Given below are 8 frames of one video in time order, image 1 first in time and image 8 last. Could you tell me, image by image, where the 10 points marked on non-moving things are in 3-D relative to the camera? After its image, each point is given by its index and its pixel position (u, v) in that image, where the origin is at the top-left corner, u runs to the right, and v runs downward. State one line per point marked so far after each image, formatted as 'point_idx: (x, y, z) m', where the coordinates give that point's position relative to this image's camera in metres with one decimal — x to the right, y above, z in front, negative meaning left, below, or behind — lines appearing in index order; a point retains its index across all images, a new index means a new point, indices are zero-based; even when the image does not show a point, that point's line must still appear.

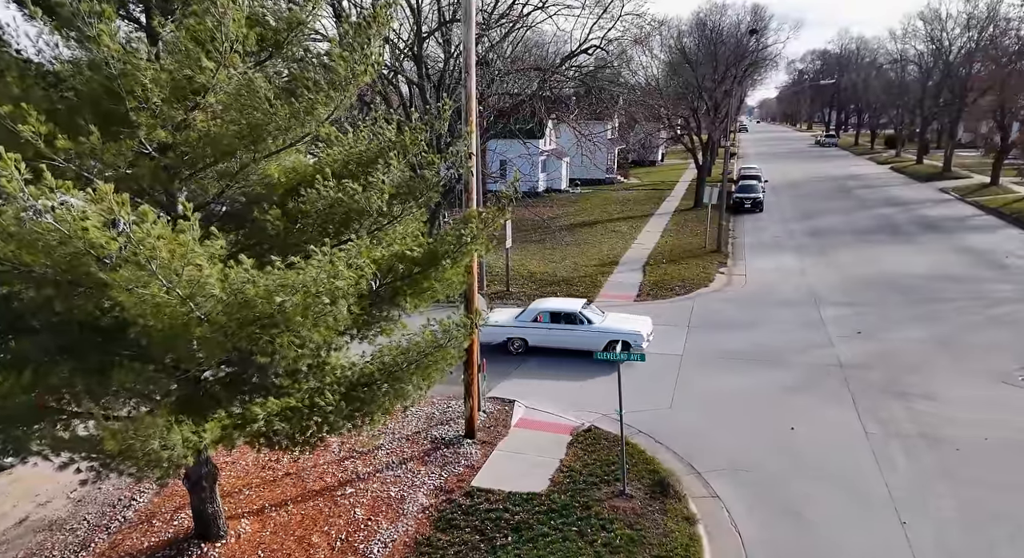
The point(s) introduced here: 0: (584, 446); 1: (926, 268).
0: (+1.0, -2.3, +9.2) m
1: (+11.0, +0.3, +17.7) m
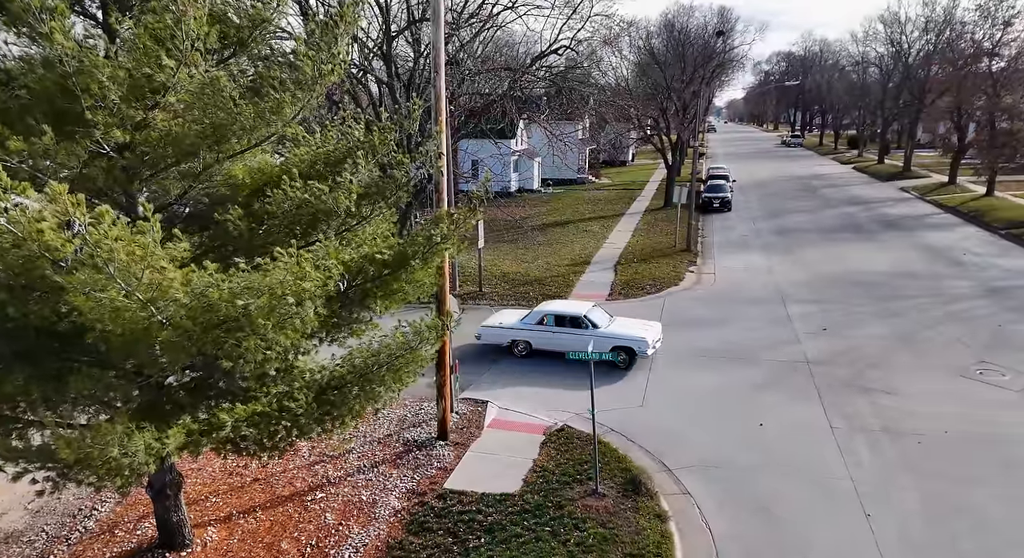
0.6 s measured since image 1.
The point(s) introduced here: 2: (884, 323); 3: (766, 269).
0: (+0.6, -2.3, +9.2) m
1: (+10.2, +0.4, +18.1) m
2: (+7.7, -0.9, +13.9) m
3: (+7.0, +0.3, +18.3) m
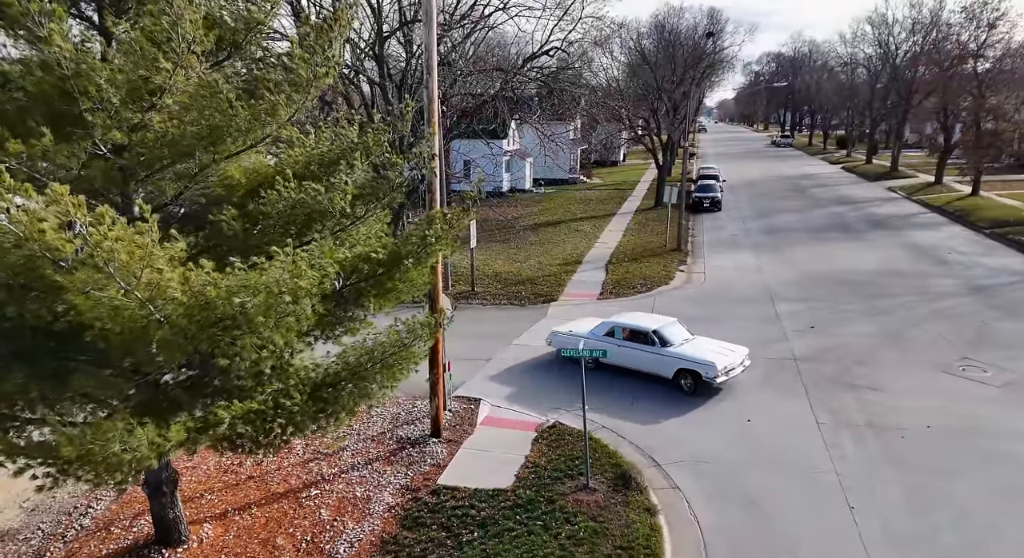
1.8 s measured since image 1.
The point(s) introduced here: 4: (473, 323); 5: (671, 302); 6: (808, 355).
0: (+0.5, -2.3, +9.4) m
1: (+10.0, +0.4, +18.4) m
2: (+7.5, -0.9, +14.1) m
3: (+6.7, +0.3, +18.5) m
4: (-0.8, -1.0, +14.8) m
5: (+3.7, -0.5, +15.7) m
6: (+5.5, -1.4, +12.4) m
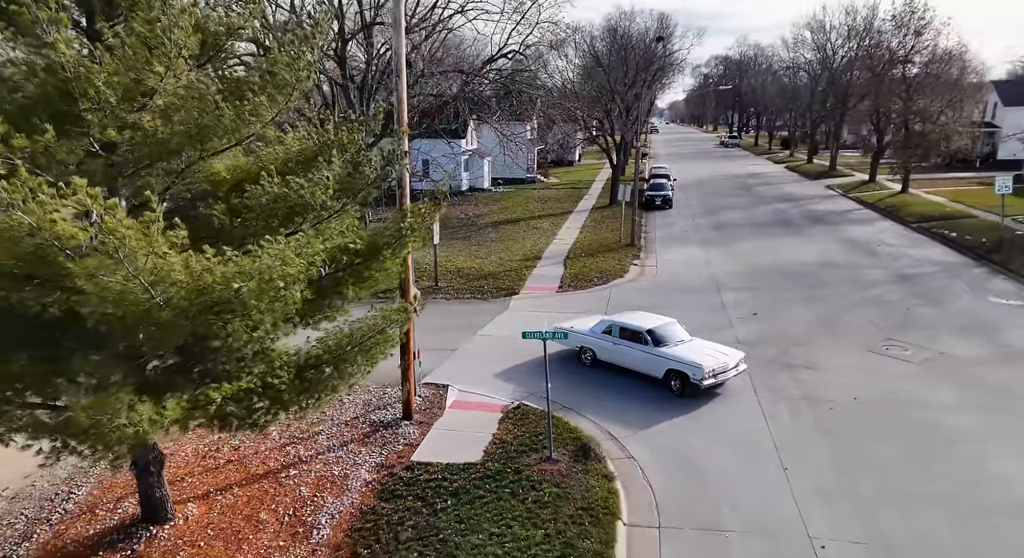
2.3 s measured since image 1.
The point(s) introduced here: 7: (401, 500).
0: (0.0, -2.1, +10.1) m
1: (+8.9, +0.7, +19.6) m
2: (+6.7, -0.6, +15.2) m
3: (+5.6, +0.5, +19.6) m
4: (-1.7, -0.8, +15.4) m
5: (+2.8, -0.4, +16.5) m
6: (+4.8, -1.2, +13.4) m
7: (-1.3, -2.7, +8.1) m
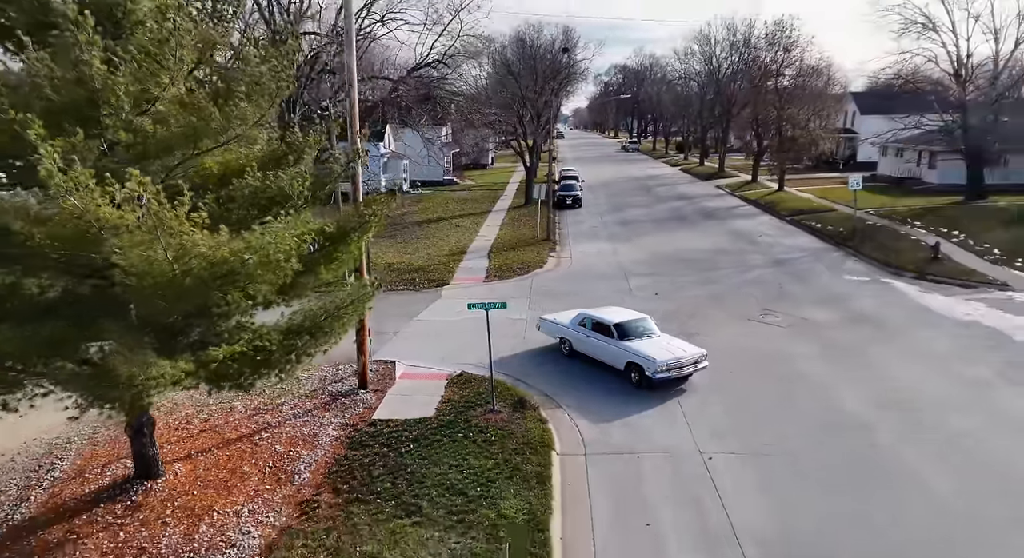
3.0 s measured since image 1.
0: (-0.9, -1.8, +11.6) m
1: (+6.4, +1.1, +22.3) m
2: (+5.0, -0.2, +17.6) m
3: (+3.2, +0.9, +21.8) m
4: (-3.4, -0.6, +16.7) m
5: (+0.9, -0.1, +18.4) m
6: (+3.3, -0.8, +15.6) m
7: (-2.0, -2.4, +9.5) m
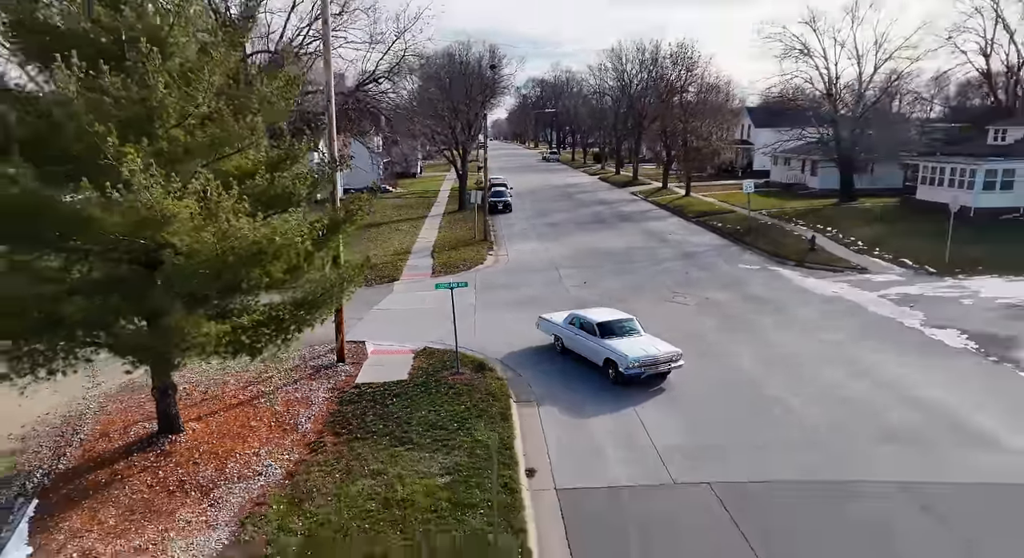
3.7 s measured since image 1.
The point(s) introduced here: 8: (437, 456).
0: (-1.8, -1.6, +13.7) m
1: (+4.2, +1.3, +25.2) m
2: (+3.3, 0.0, +20.3) m
3: (+1.1, +1.1, +24.3) m
4: (-4.9, -0.5, +18.4) m
5: (-0.8, +0.1, +20.7) m
6: (+1.9, -0.6, +18.1) m
7: (-2.6, -2.1, +11.4) m
8: (-1.1, -2.5, +9.5) m
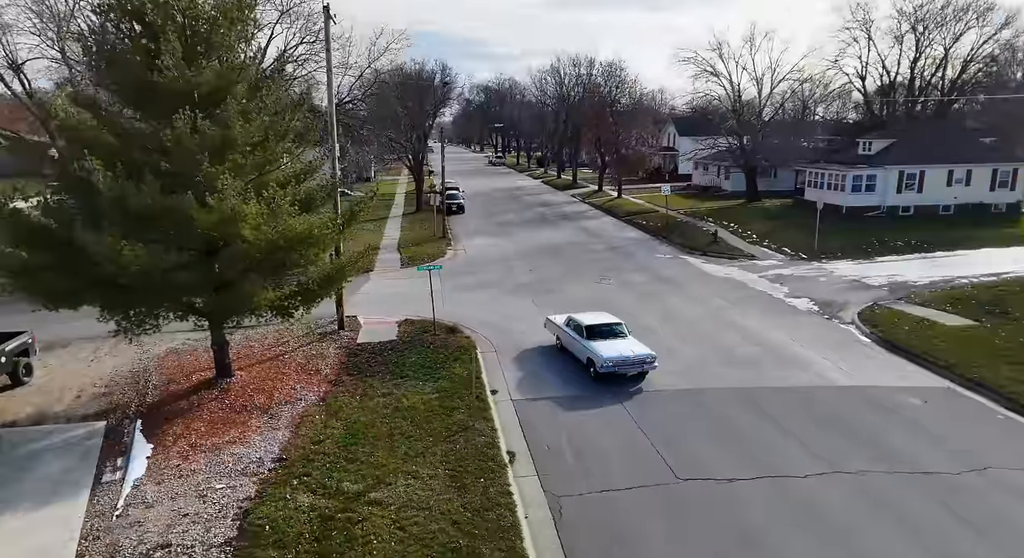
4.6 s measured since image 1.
0: (-2.8, -1.2, +17.6) m
1: (+2.2, +1.7, +29.5) m
2: (+1.7, +0.5, +24.6) m
3: (-0.8, +1.4, +28.4) m
4: (-6.3, -0.2, +22.1) m
5: (-2.4, +0.5, +24.6) m
6: (+0.6, -0.1, +22.3) m
7: (-3.5, -1.7, +15.3) m
8: (-1.7, -2.1, +13.5) m
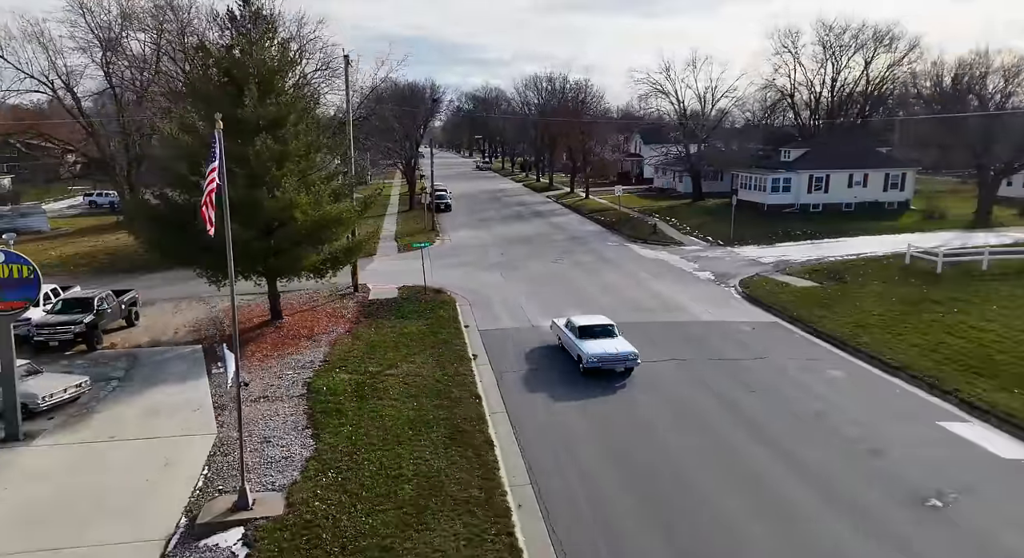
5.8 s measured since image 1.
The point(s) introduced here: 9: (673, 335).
0: (-3.8, -0.4, +23.6) m
1: (+1.0, +2.5, +35.6) m
2: (+0.6, +1.3, +30.7) m
3: (-2.0, +2.2, +34.5) m
4: (-7.4, +0.6, +28.0) m
5: (-3.5, +1.3, +30.6) m
6: (-0.5, +0.7, +28.4) m
7: (-4.4, -0.9, +21.3) m
8: (-2.7, -1.2, +19.5) m
9: (+4.5, -1.6, +18.5) m
